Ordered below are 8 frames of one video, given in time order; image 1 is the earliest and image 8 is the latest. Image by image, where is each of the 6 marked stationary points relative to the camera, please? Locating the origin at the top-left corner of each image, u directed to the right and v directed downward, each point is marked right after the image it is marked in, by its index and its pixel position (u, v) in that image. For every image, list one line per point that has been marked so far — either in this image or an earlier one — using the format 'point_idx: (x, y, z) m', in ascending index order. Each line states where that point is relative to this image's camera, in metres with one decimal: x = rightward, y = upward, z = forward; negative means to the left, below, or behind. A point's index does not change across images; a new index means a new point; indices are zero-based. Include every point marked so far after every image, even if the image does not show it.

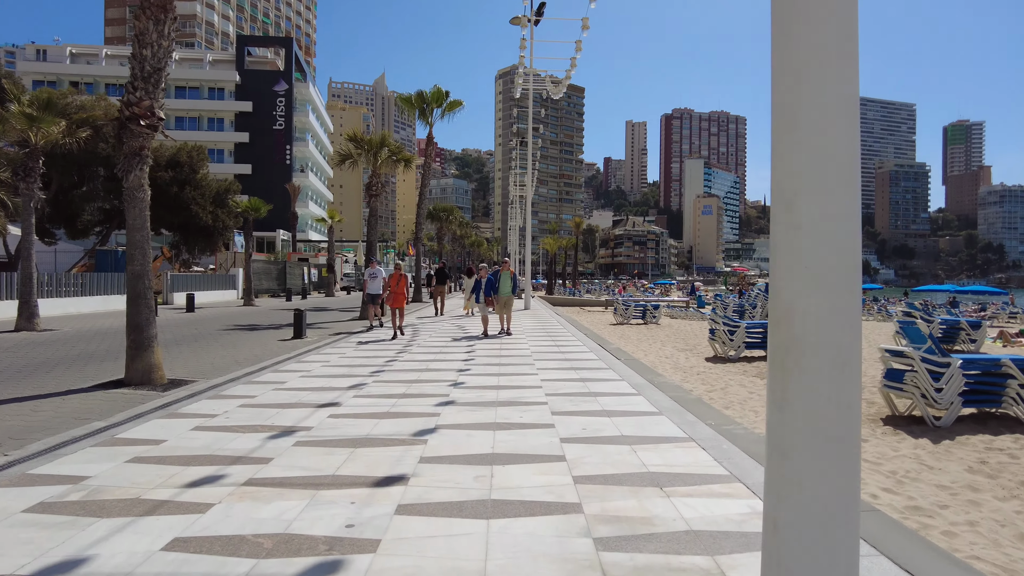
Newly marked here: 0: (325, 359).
0: (-2.7, -1.1, +8.6) m
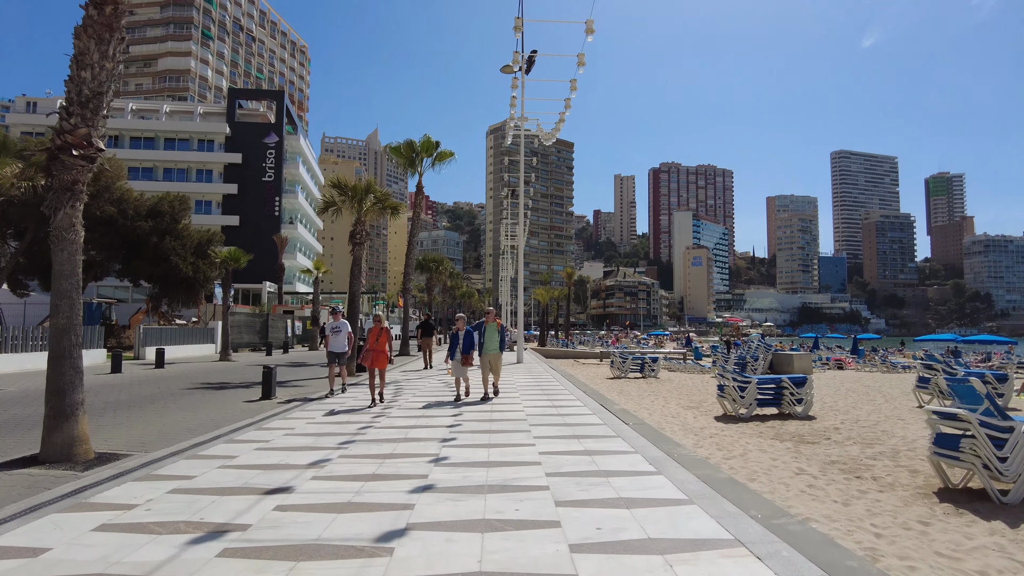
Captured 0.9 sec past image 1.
0: (-2.8, -1.8, +7.5) m
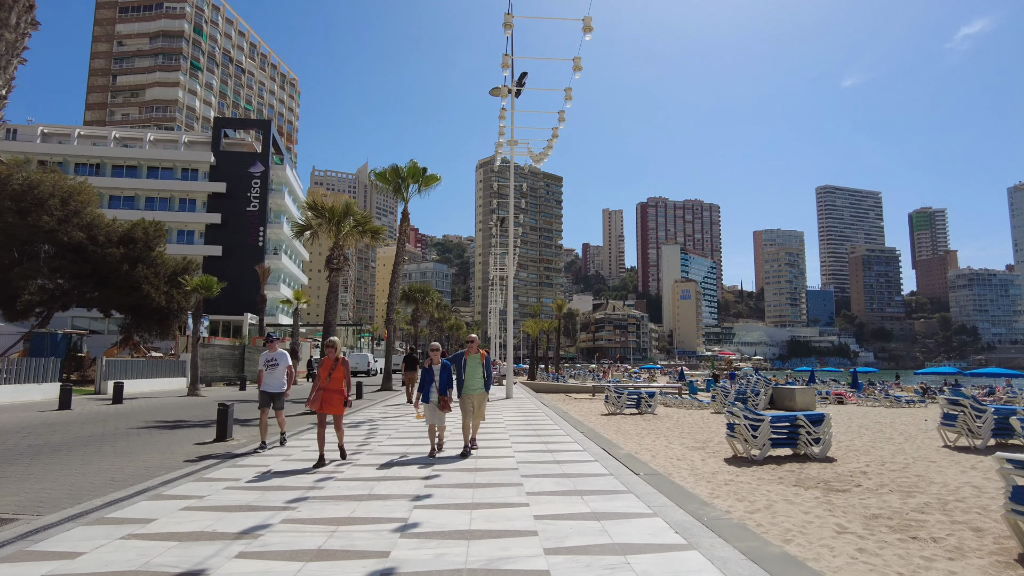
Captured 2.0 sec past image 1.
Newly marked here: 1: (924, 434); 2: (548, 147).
0: (-3.0, -2.0, +6.3) m
1: (+9.2, -3.3, +13.2) m
2: (+1.0, +4.6, +18.8) m
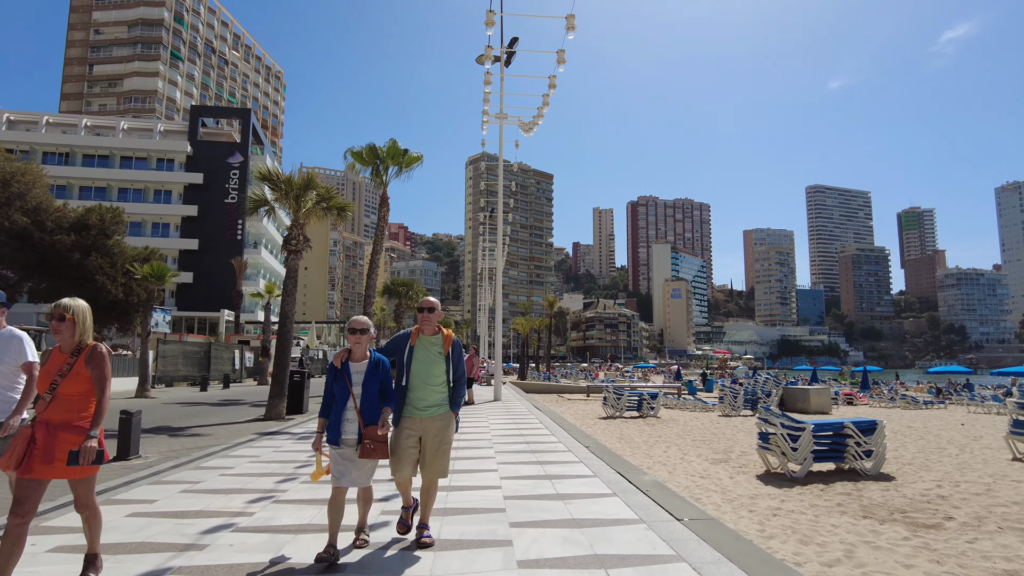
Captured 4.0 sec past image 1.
0: (-3.1, -1.7, +4.3) m
1: (+9.0, -3.0, +11.4) m
2: (+0.6, +4.9, +16.8) m
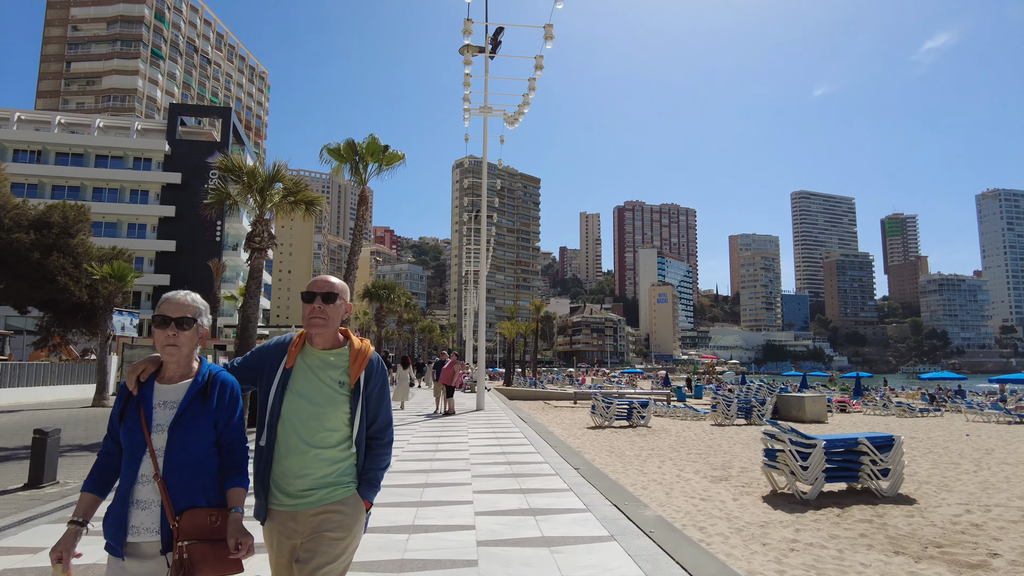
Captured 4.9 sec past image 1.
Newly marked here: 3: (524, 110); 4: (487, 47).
0: (-3.2, -1.7, +3.3) m
1: (+8.6, -3.1, +10.6) m
2: (+0.2, +4.8, +15.9) m
3: (+0.3, +4.8, +15.8) m
4: (-0.7, +6.9, +16.9) m
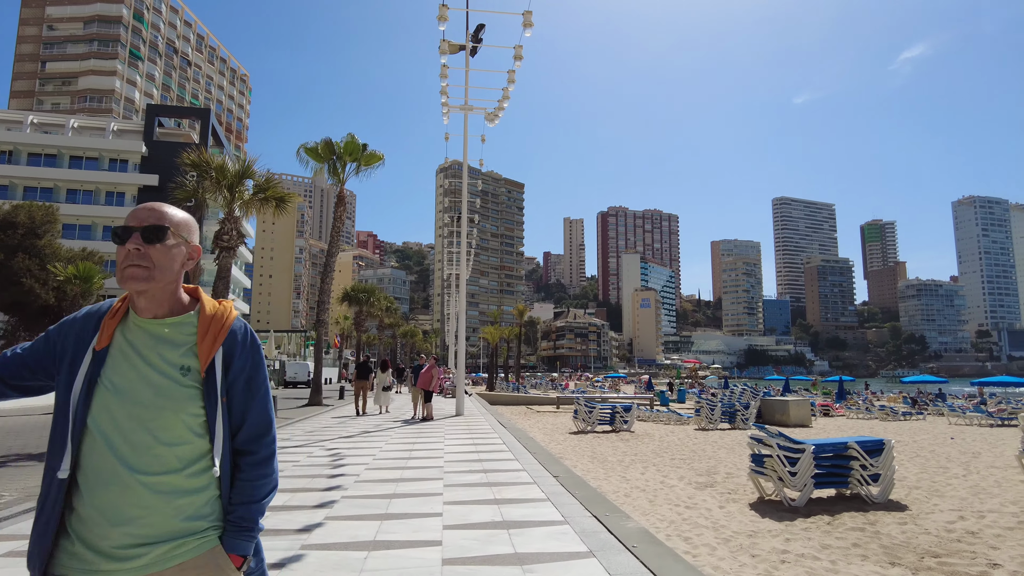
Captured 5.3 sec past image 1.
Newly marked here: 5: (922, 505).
0: (-3.4, -1.6, +2.8) m
1: (+8.3, -3.1, +10.4) m
2: (-0.3, +4.8, +15.6) m
3: (-0.2, +4.7, +15.5) m
4: (-1.2, +6.9, +16.6) m
5: (+5.2, -2.7, +7.5) m
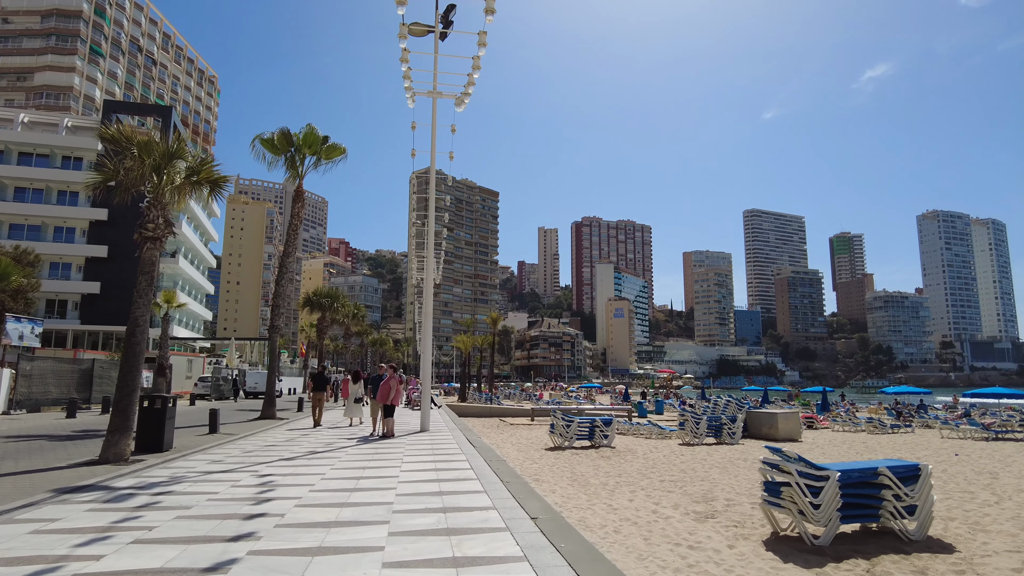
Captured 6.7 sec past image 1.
0: (-3.5, -1.4, +1.3) m
1: (+7.8, -3.1, +9.4) m
2: (-0.9, +4.7, +14.3) m
3: (-0.8, +4.7, +14.2) m
4: (-1.9, +6.8, +15.3) m
5: (+4.8, -2.7, +6.3) m
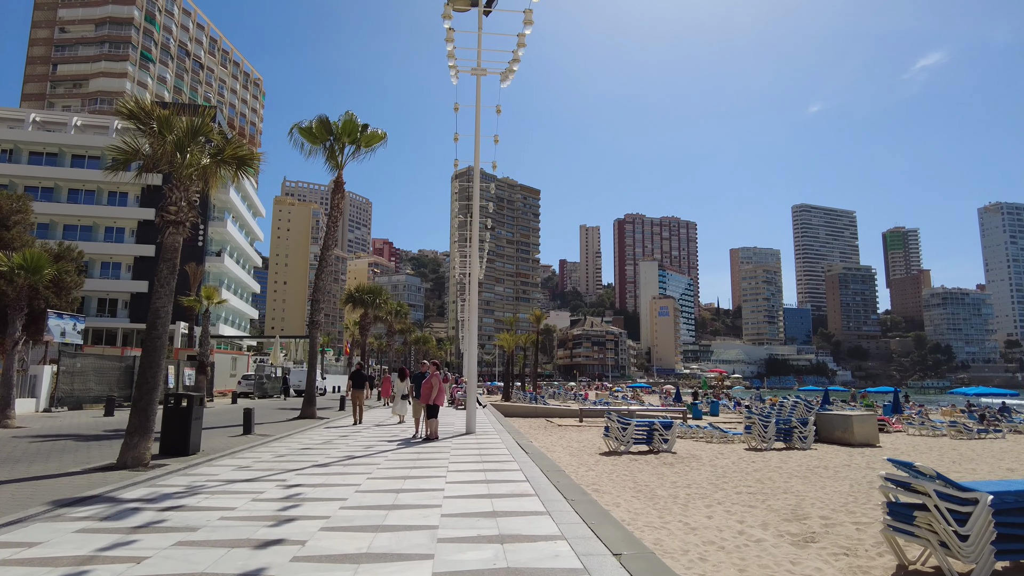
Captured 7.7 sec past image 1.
0: (-3.3, -1.3, +0.4) m
1: (+8.6, -2.9, +7.7) m
2: (+0.2, +4.9, +13.2) m
3: (+0.3, +4.9, +13.1) m
4: (-0.8, +7.0, +14.3) m
5: (+5.4, -2.5, +4.8) m
